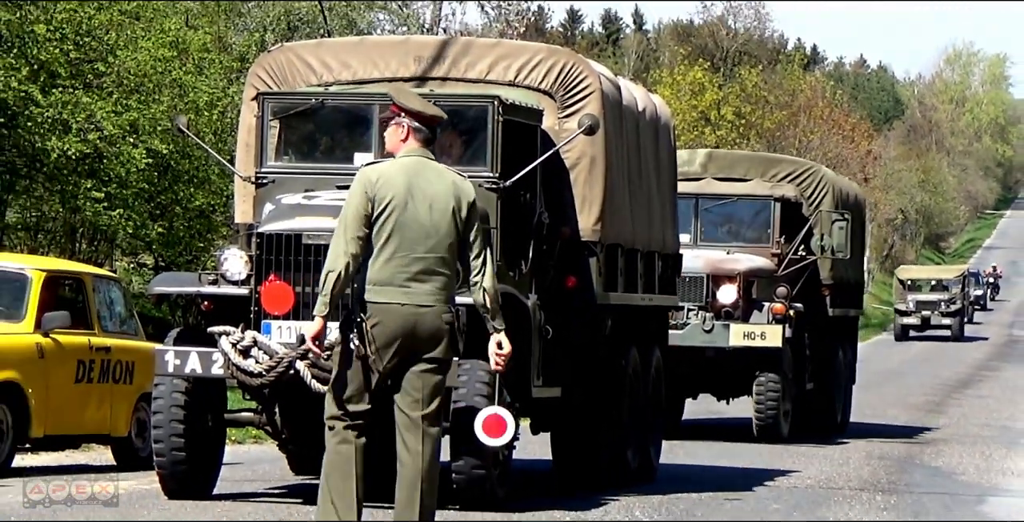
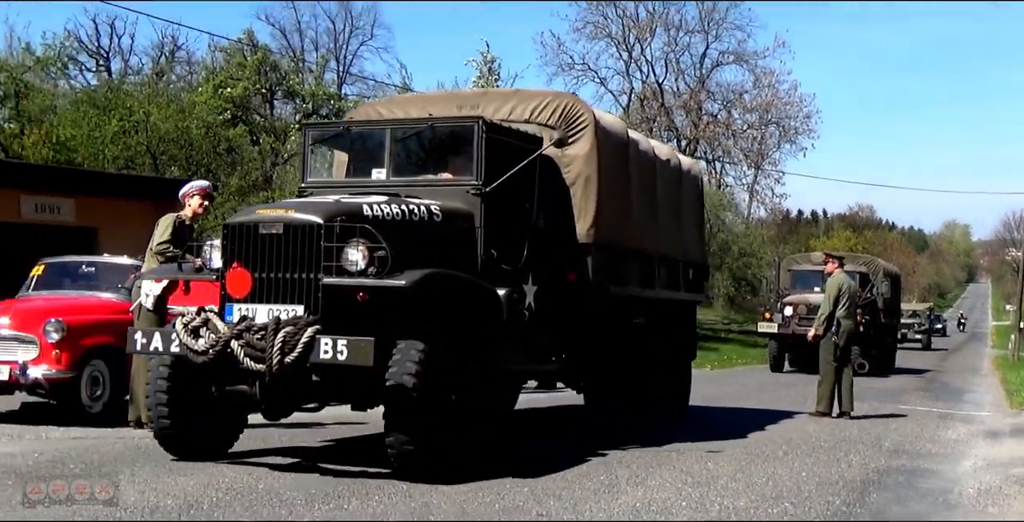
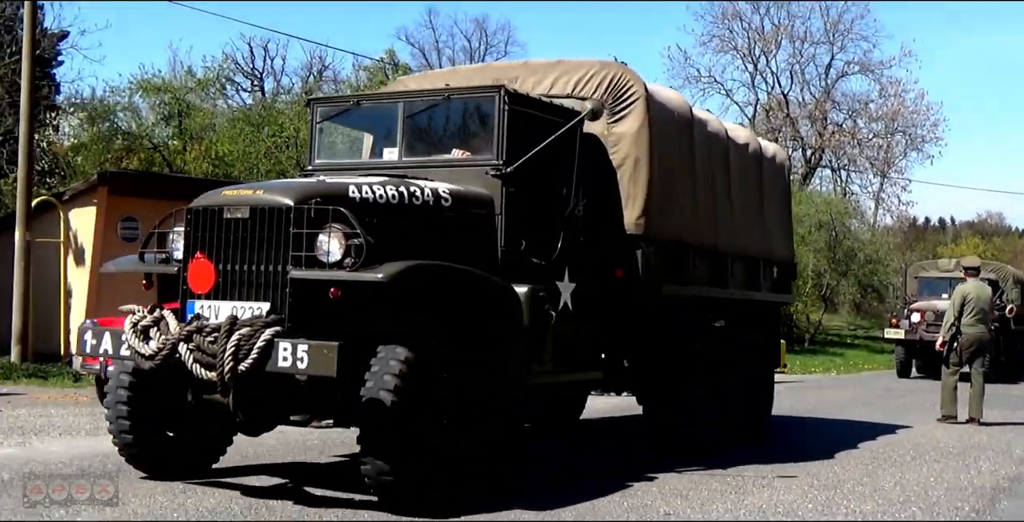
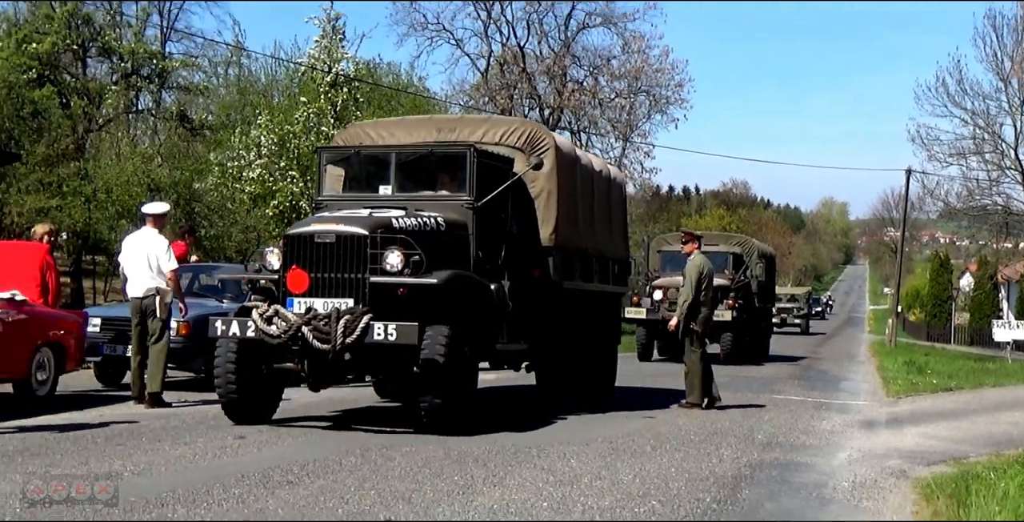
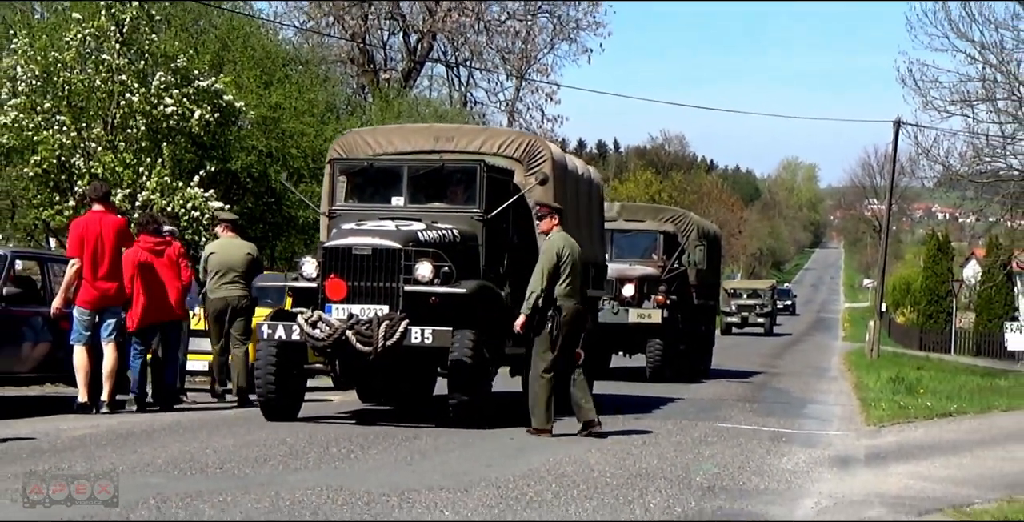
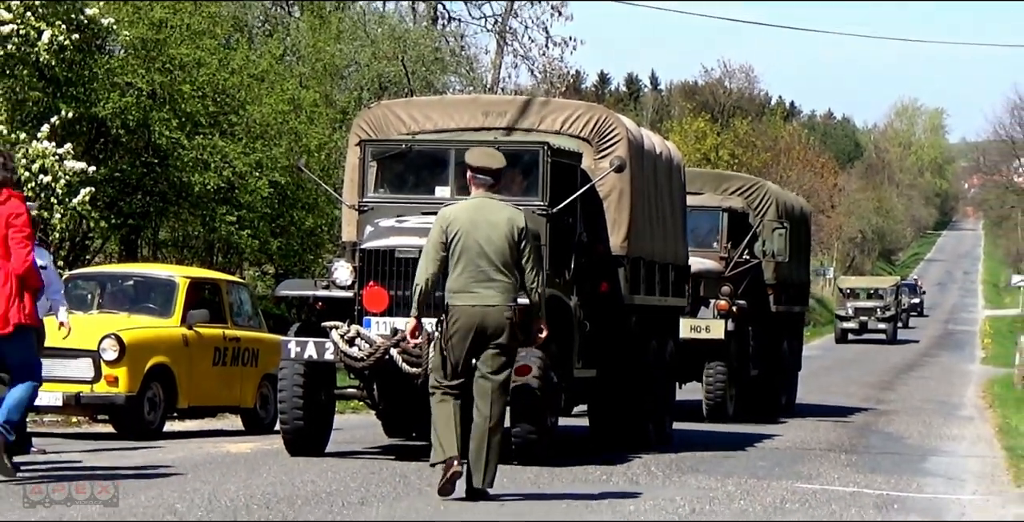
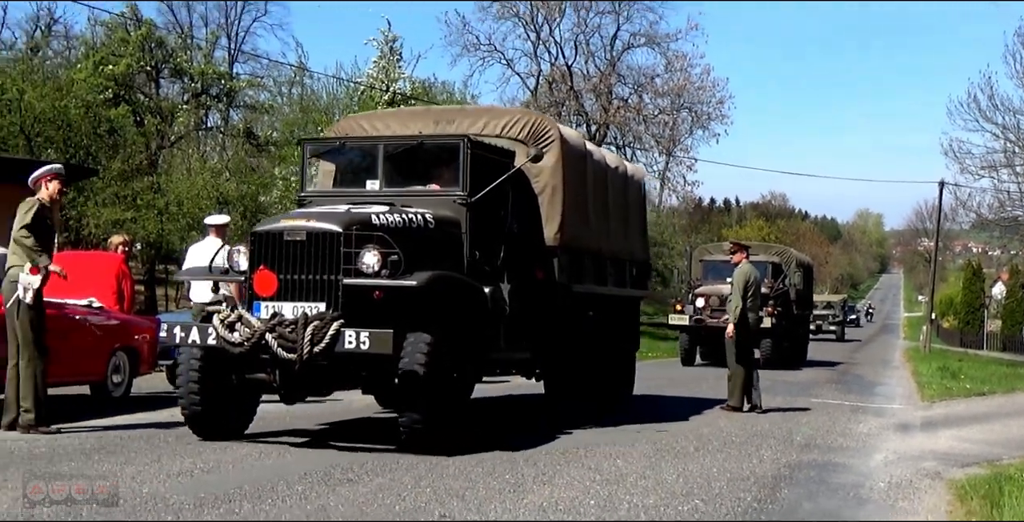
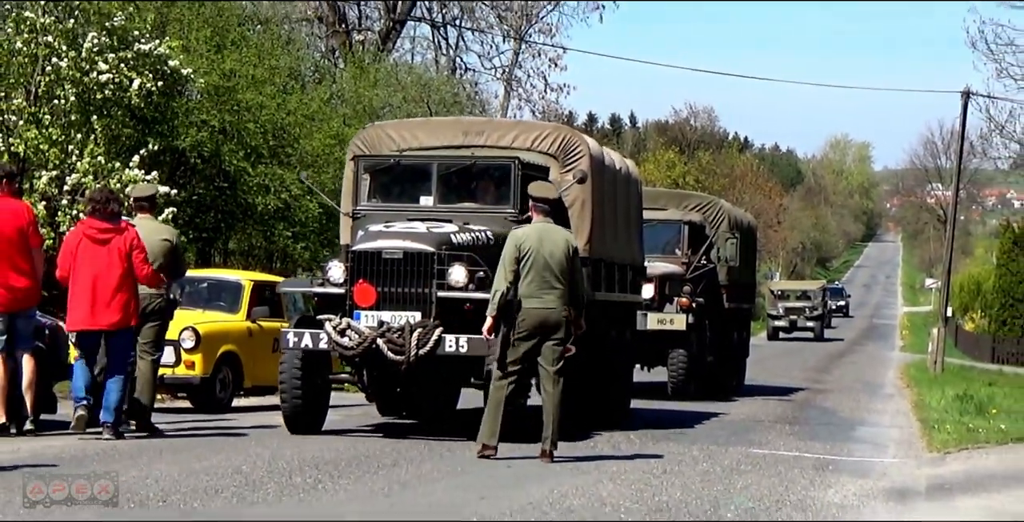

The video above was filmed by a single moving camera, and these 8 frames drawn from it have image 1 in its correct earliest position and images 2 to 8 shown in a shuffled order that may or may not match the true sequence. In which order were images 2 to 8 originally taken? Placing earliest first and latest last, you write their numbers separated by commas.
6, 8, 5, 4, 7, 2, 3
